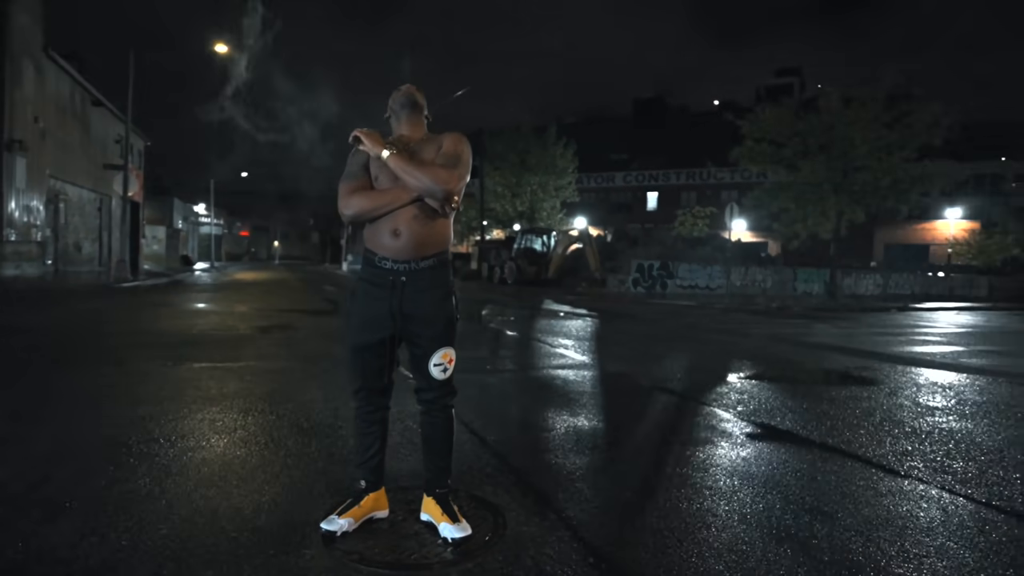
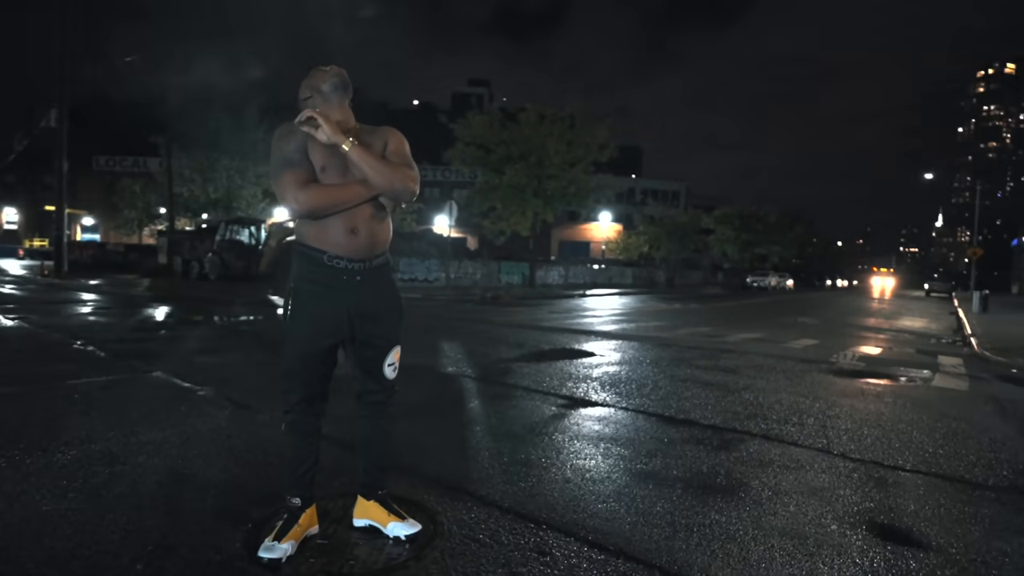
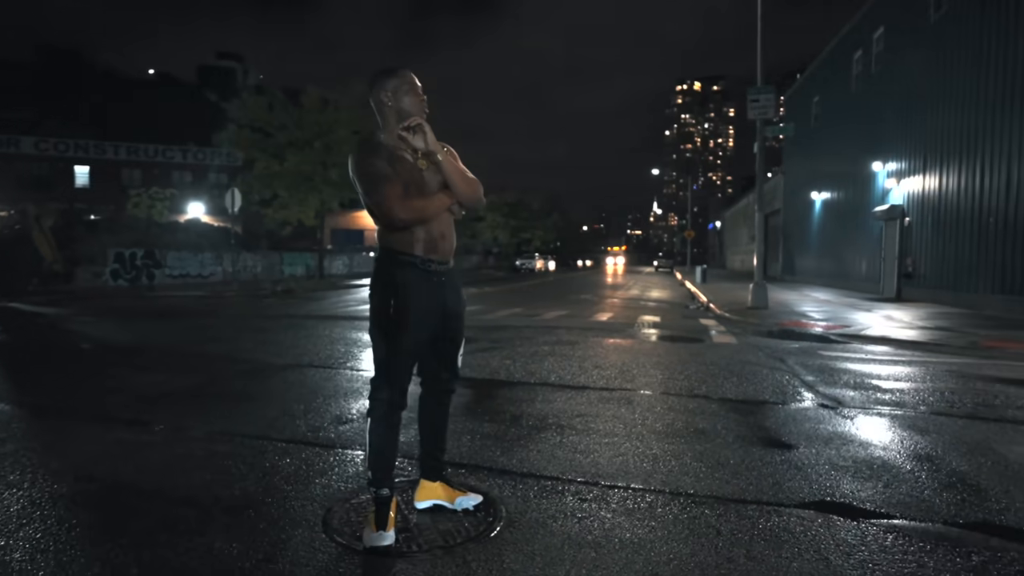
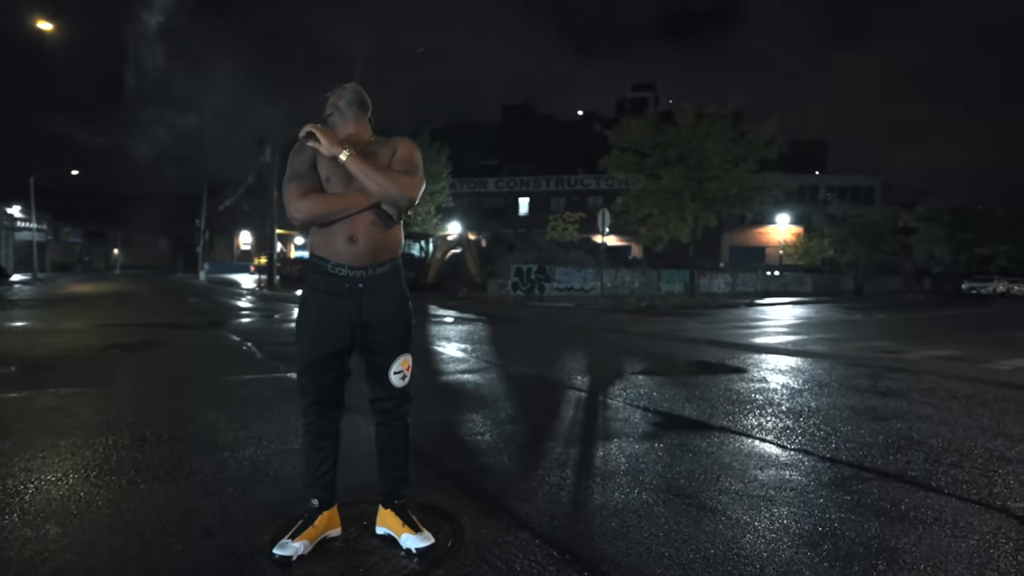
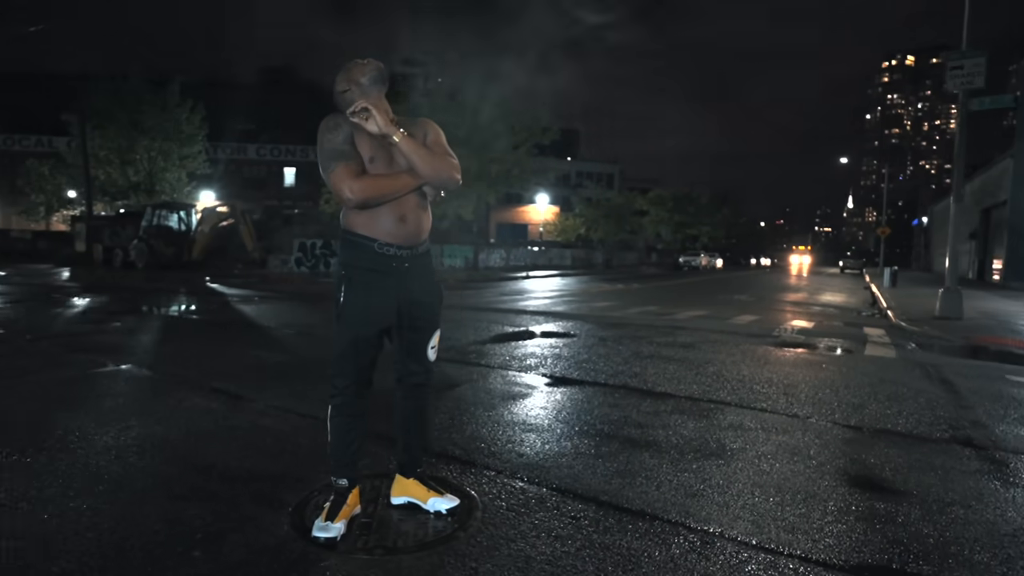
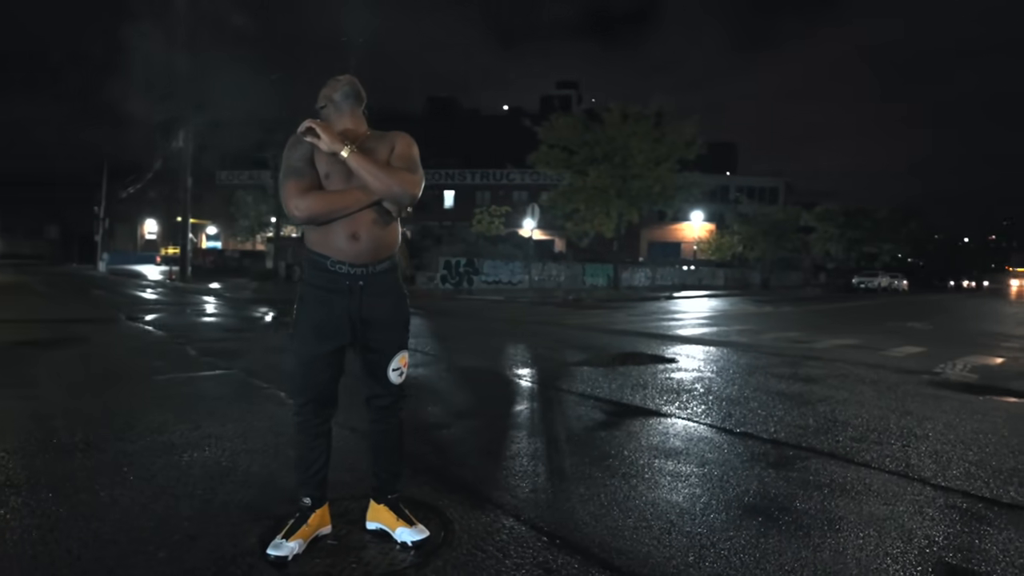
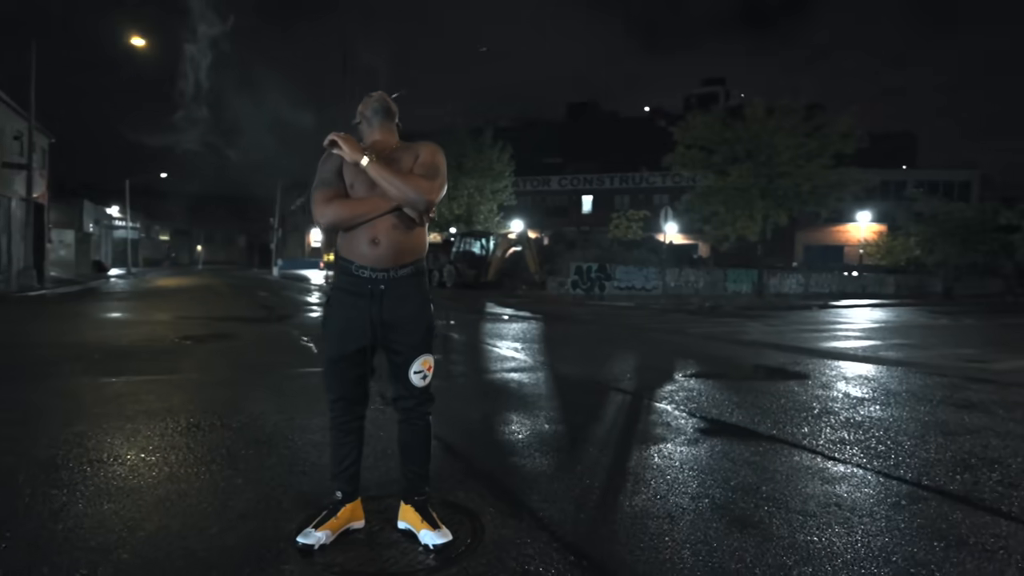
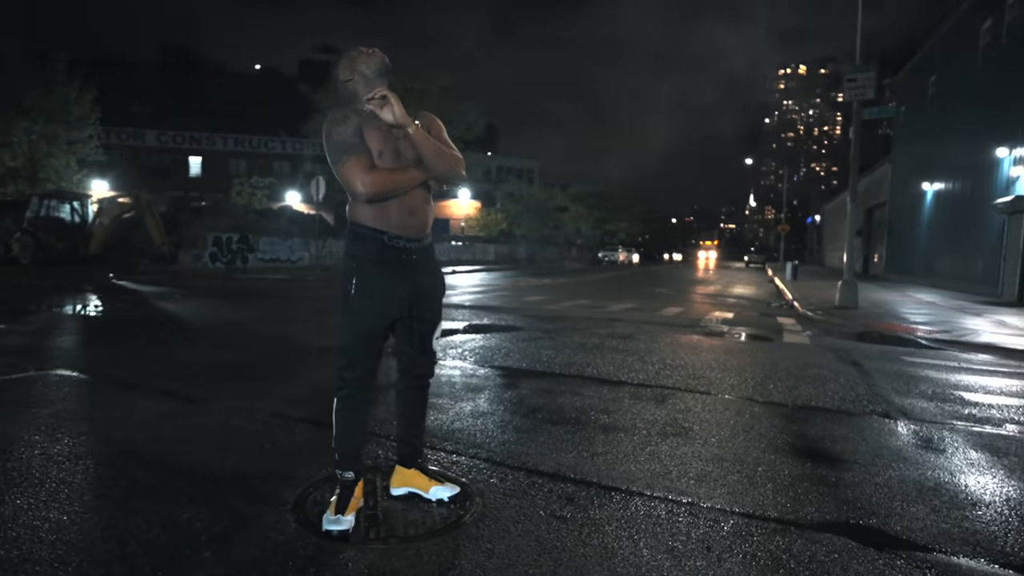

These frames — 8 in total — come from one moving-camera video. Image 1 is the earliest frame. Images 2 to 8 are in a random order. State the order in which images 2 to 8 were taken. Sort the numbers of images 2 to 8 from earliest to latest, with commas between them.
7, 4, 6, 2, 5, 8, 3
